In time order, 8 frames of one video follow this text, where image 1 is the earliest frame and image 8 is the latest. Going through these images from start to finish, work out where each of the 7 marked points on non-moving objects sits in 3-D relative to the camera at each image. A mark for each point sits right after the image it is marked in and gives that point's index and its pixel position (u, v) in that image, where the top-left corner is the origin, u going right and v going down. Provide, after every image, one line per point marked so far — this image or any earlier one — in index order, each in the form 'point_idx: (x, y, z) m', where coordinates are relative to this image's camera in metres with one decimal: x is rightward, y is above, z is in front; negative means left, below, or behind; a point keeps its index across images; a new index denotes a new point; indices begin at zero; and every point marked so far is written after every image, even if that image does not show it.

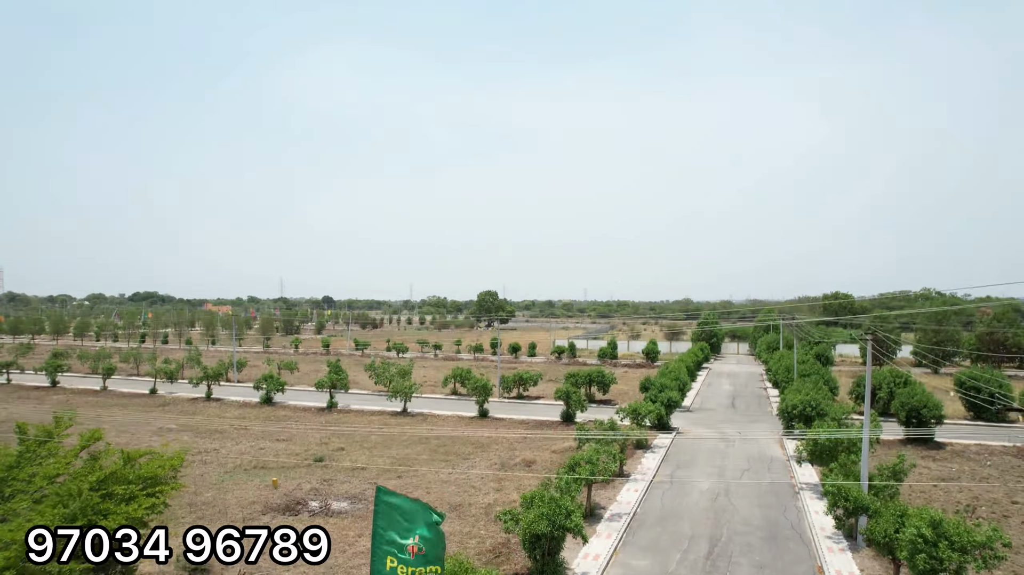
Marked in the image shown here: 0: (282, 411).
0: (-5.3, -2.9, +16.1) m
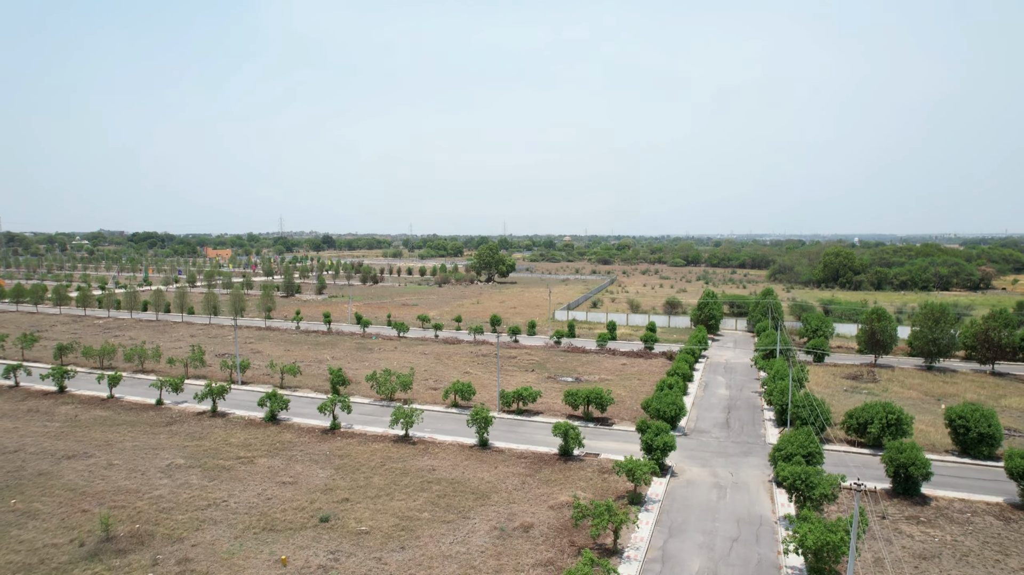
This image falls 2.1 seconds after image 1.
0: (-5.3, -3.5, +16.5) m
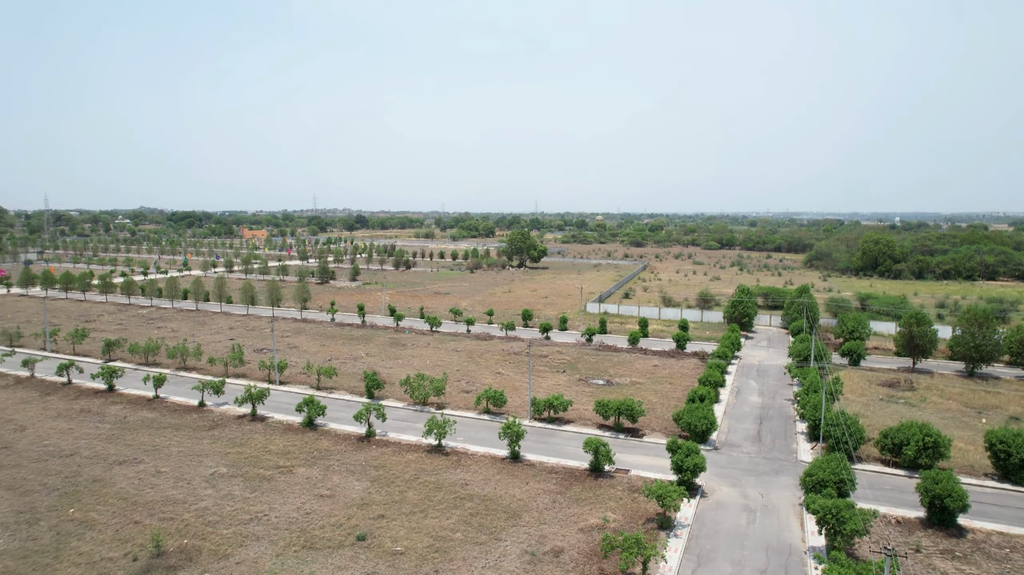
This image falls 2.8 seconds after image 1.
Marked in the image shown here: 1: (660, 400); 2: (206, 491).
0: (-4.6, -3.8, +16.9) m
1: (+4.1, -3.1, +19.3) m
2: (-6.5, -4.3, +14.8) m
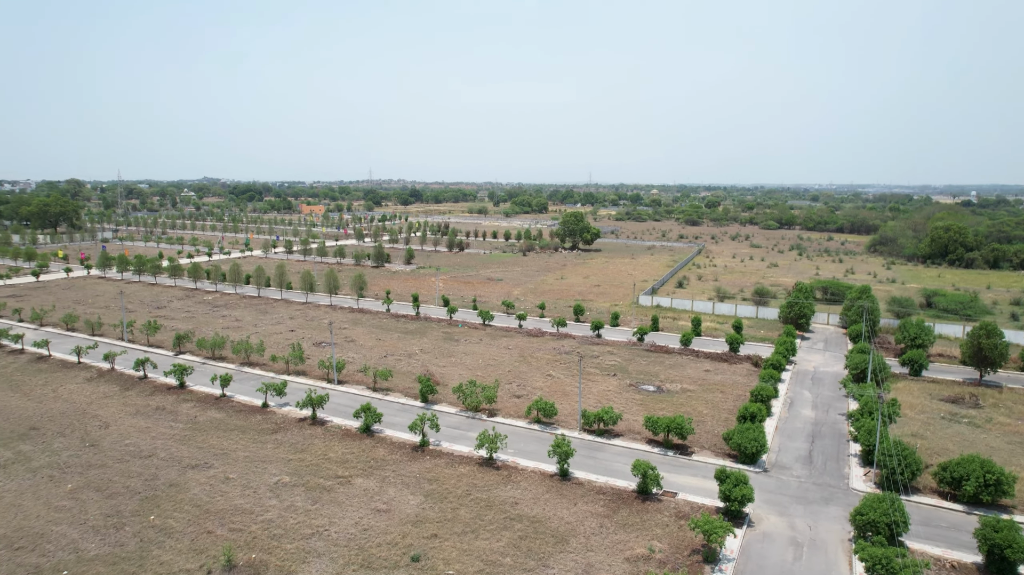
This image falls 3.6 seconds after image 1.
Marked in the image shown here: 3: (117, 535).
0: (-3.4, -4.2, +17.6) m
1: (+5.5, -3.4, +19.3) m
2: (-5.4, -4.8, +15.7) m
3: (-8.3, -5.2, +14.7) m
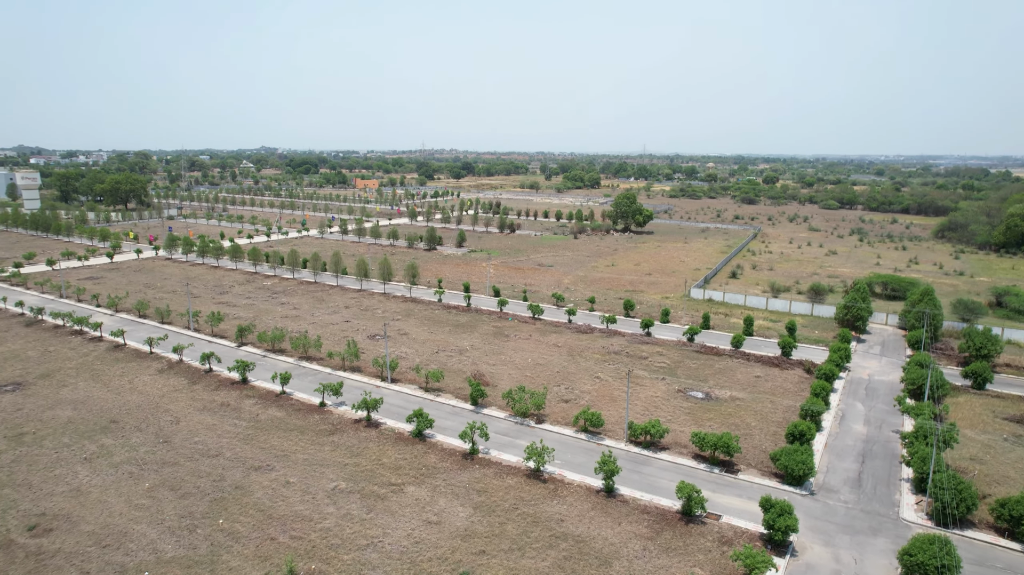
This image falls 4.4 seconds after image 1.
0: (-2.1, -4.5, +18.3) m
1: (+6.8, -3.7, +19.2) m
2: (-4.4, -5.3, +16.5) m
3: (-7.3, -5.7, +15.8) m
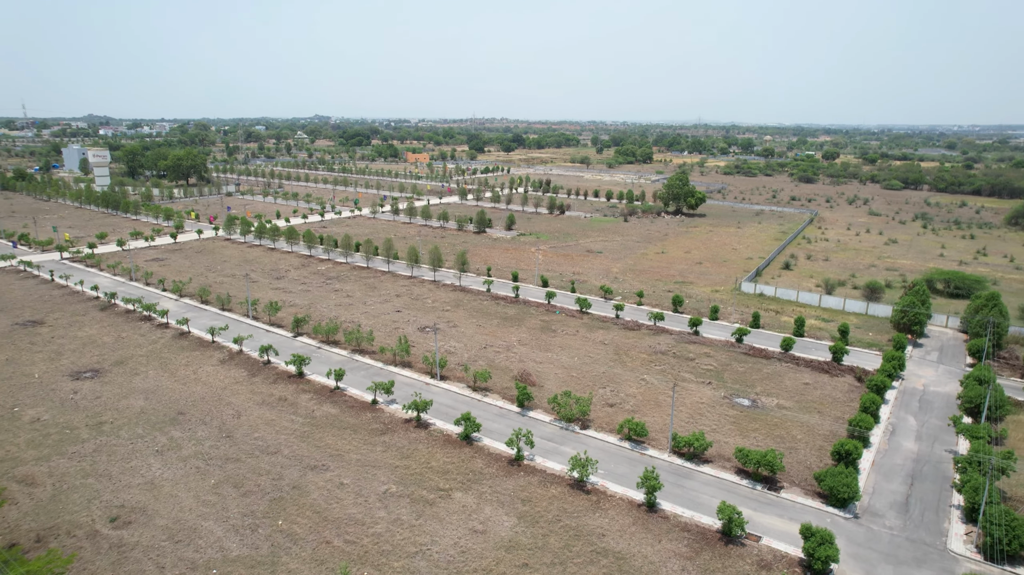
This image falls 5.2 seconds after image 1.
0: (-0.9, -4.8, +18.9) m
1: (+8.1, -4.1, +19.1) m
2: (-3.3, -5.6, +17.4) m
3: (-6.3, -6.0, +16.9) m
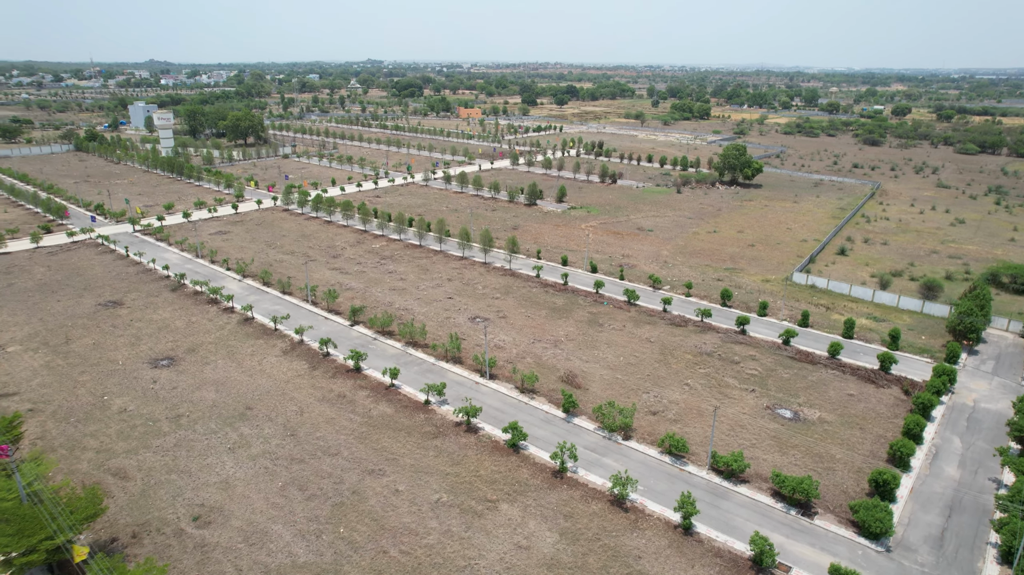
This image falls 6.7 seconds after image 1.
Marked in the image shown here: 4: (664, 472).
0: (+0.3, -5.4, +20.0) m
1: (+9.3, -4.7, +19.4) m
2: (-2.1, -6.4, +18.8) m
3: (-5.2, -6.8, +18.6) m
4: (+4.3, -5.2, +19.5) m
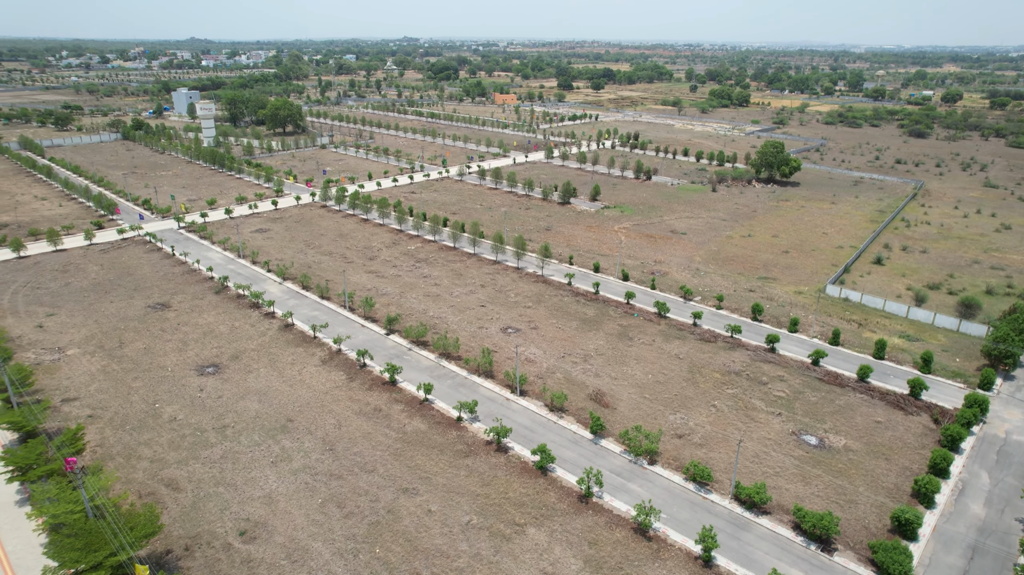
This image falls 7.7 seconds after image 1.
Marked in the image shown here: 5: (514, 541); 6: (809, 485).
0: (+1.1, -6.3, +20.7) m
1: (+10.1, -5.7, +19.6) m
2: (-1.4, -7.3, +19.7) m
3: (-4.4, -7.7, +19.7) m
4: (+5.0, -6.1, +20.1) m
5: (+0.1, -7.2, +19.6) m
6: (+8.5, -5.7, +19.9) m
